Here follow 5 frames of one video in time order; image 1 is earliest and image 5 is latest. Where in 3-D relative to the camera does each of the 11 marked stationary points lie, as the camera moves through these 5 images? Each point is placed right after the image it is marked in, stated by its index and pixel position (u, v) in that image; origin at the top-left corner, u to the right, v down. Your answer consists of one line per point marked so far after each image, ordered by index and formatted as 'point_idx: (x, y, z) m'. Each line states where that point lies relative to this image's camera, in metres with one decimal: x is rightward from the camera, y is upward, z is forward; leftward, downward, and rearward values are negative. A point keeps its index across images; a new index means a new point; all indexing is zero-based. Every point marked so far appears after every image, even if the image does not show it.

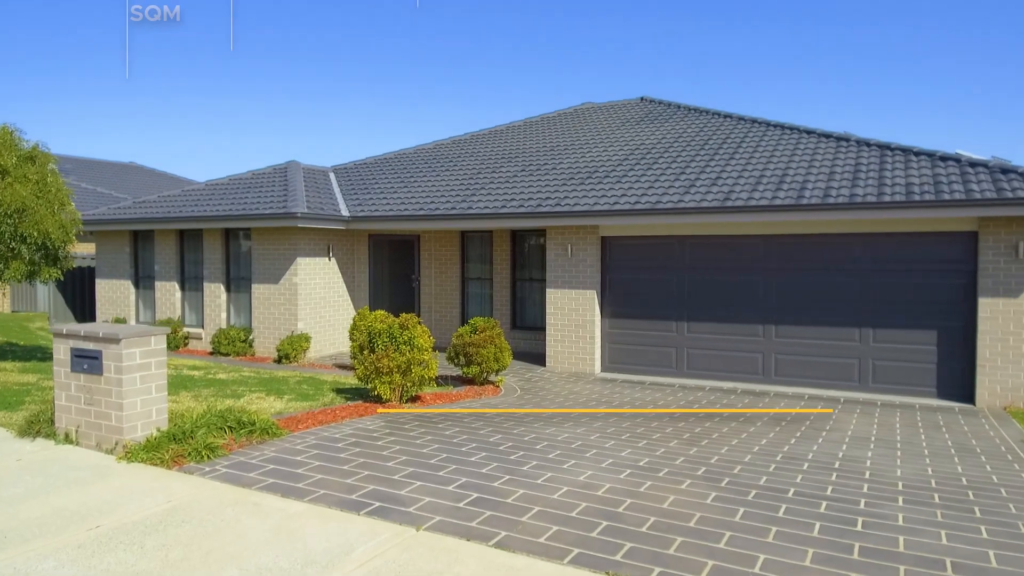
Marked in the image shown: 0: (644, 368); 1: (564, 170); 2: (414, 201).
0: (+2.3, -1.4, +13.7) m
1: (+1.1, +2.4, +16.0) m
2: (-2.1, +1.8, +16.1) m
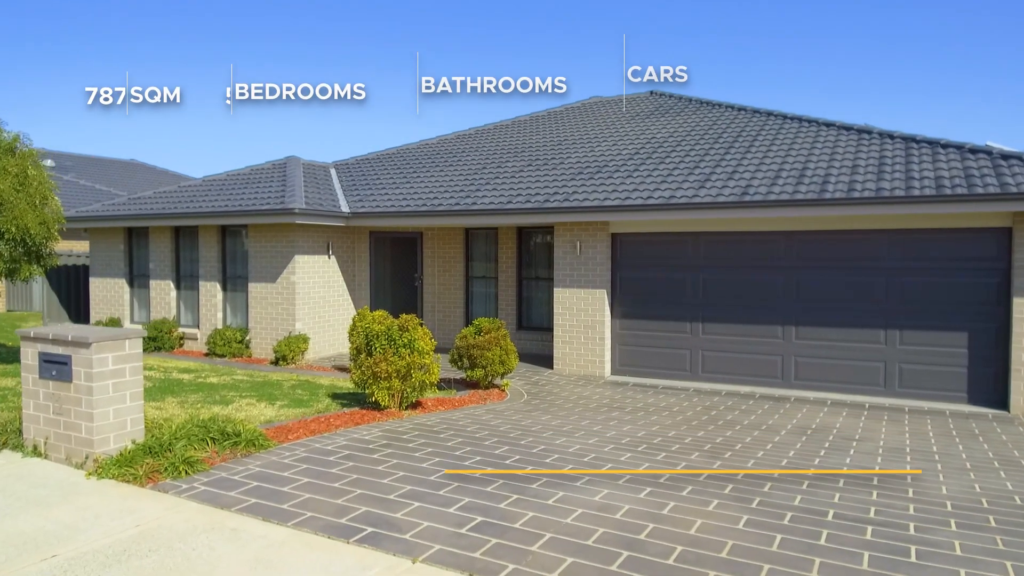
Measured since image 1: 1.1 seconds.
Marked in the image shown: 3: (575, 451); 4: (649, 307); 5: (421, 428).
0: (+2.4, -1.4, +13.1) m
1: (+1.2, +2.5, +15.4) m
2: (-1.9, +1.8, +15.5) m
3: (+0.6, -1.6, +7.9) m
4: (+2.3, -0.3, +13.1) m
5: (-0.9, -1.5, +8.0) m
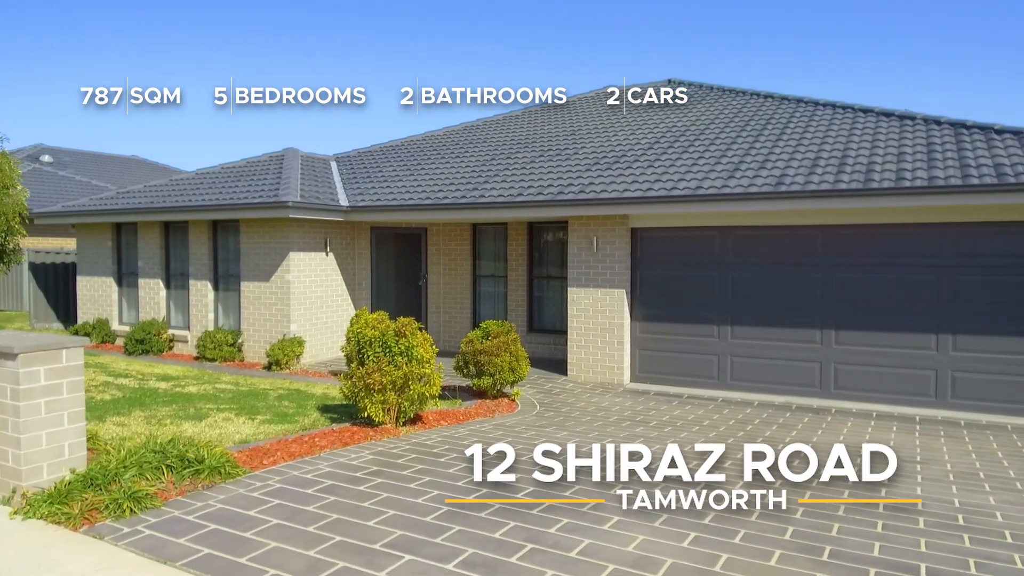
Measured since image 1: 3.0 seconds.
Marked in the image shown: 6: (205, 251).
0: (+2.6, -1.4, +12.0) m
1: (+1.4, +2.5, +14.3) m
2: (-1.7, +1.9, +14.5) m
3: (+0.7, -1.6, +6.8) m
4: (+2.5, -0.3, +12.0) m
5: (-0.8, -1.4, +6.9) m
6: (-6.0, +0.7, +15.1) m
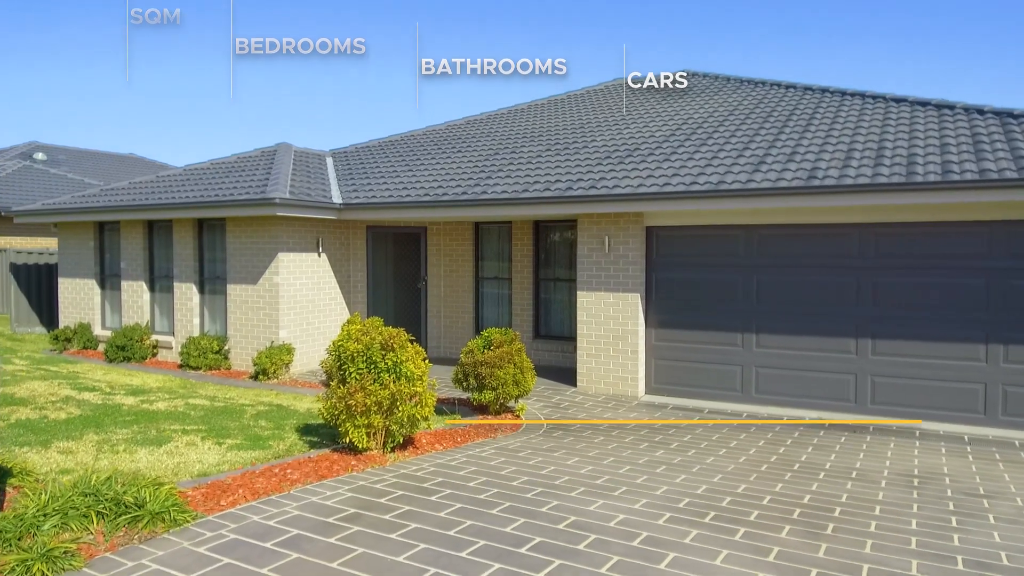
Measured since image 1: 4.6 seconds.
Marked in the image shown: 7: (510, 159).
0: (+2.7, -1.5, +11.0) m
1: (+1.5, +2.4, +13.3) m
2: (-1.7, +1.8, +13.5) m
3: (+0.7, -1.6, +5.9) m
4: (+2.6, -0.4, +11.0) m
5: (-0.8, -1.5, +6.0) m
6: (-6.0, +0.7, +14.2) m
7: (0.0, +2.3, +13.9) m
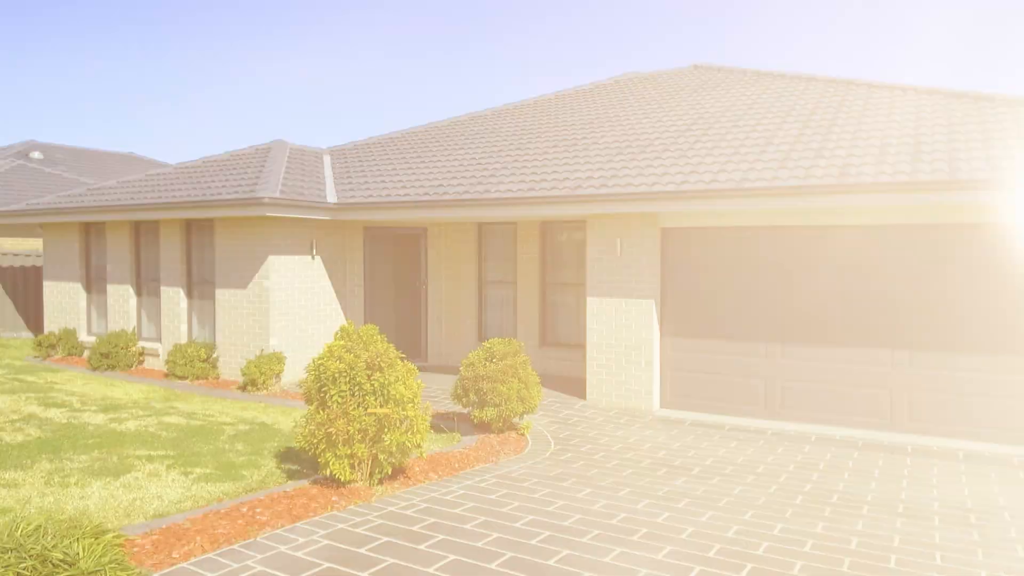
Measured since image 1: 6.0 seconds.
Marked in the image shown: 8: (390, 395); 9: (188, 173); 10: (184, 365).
0: (+2.7, -1.6, +10.2) m
1: (+1.6, +2.3, +12.5) m
2: (-1.6, +1.7, +12.7) m
3: (+0.7, -1.7, +5.1) m
4: (+2.6, -0.5, +10.2) m
5: (-0.8, -1.6, +5.2) m
6: (-5.9, +0.6, +13.5) m
7: (+0.1, +2.2, +13.1) m
8: (-0.9, -0.8, +5.9) m
9: (-6.3, +2.2, +14.9) m
10: (-5.4, -1.3, +12.7) m
